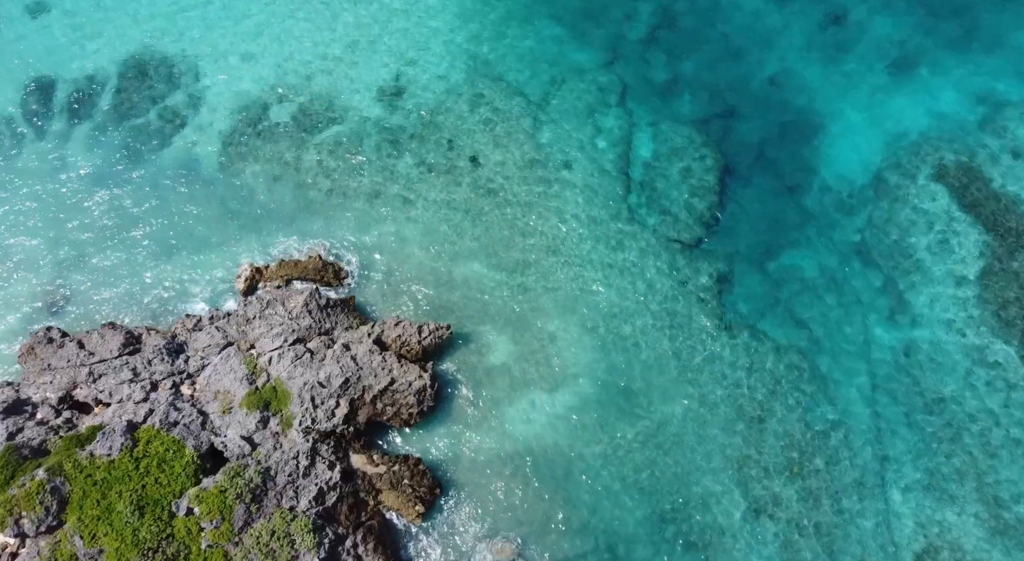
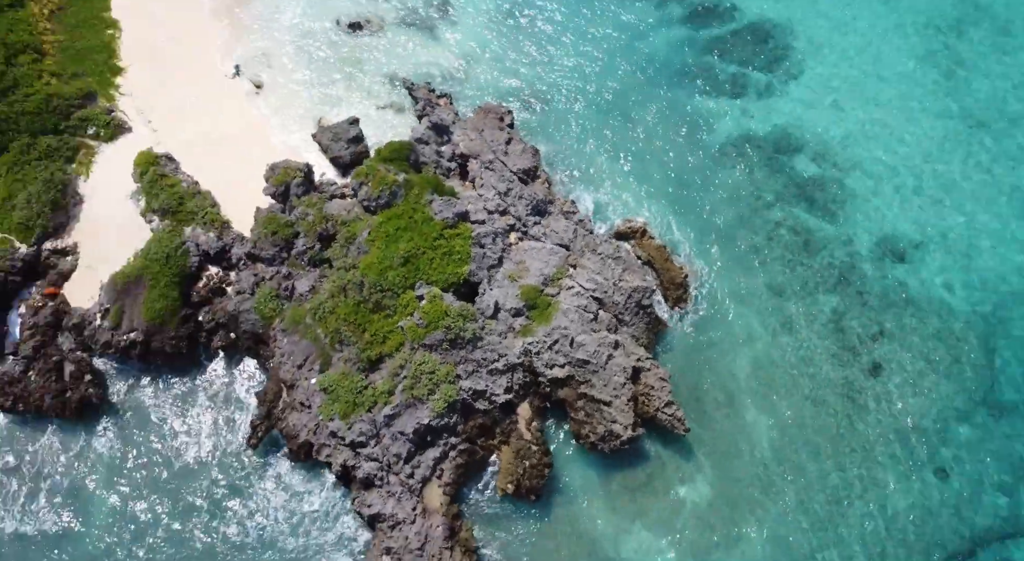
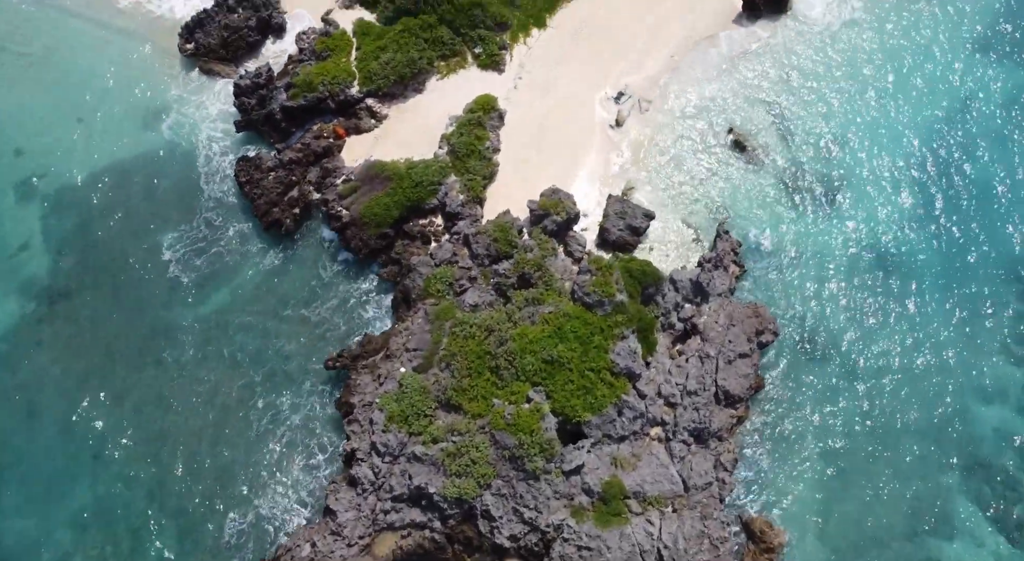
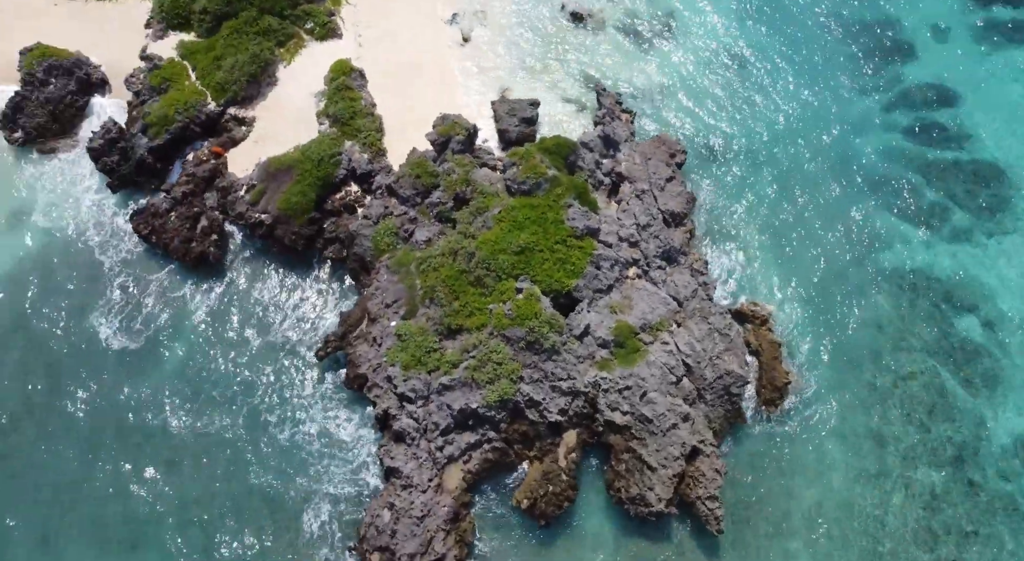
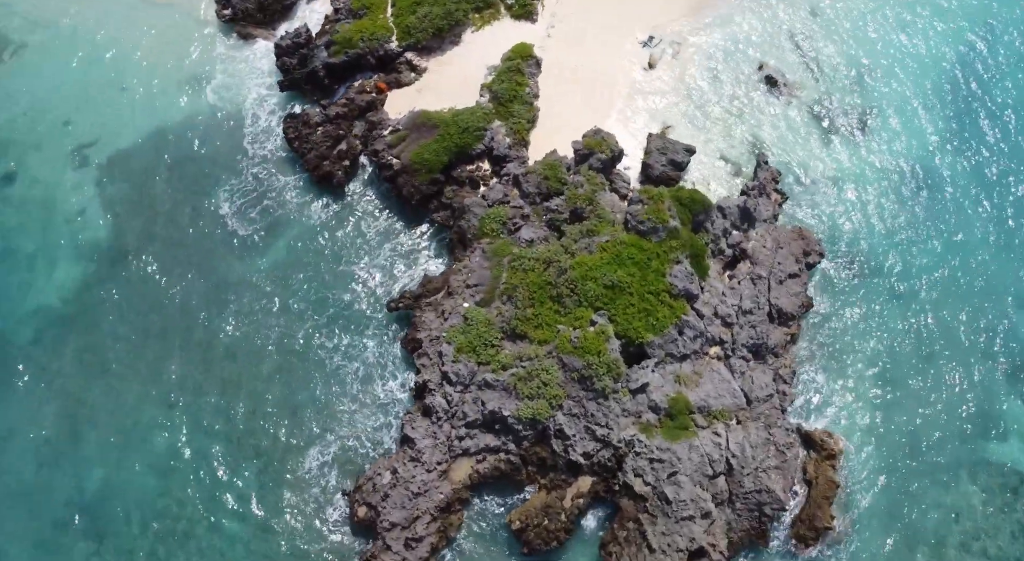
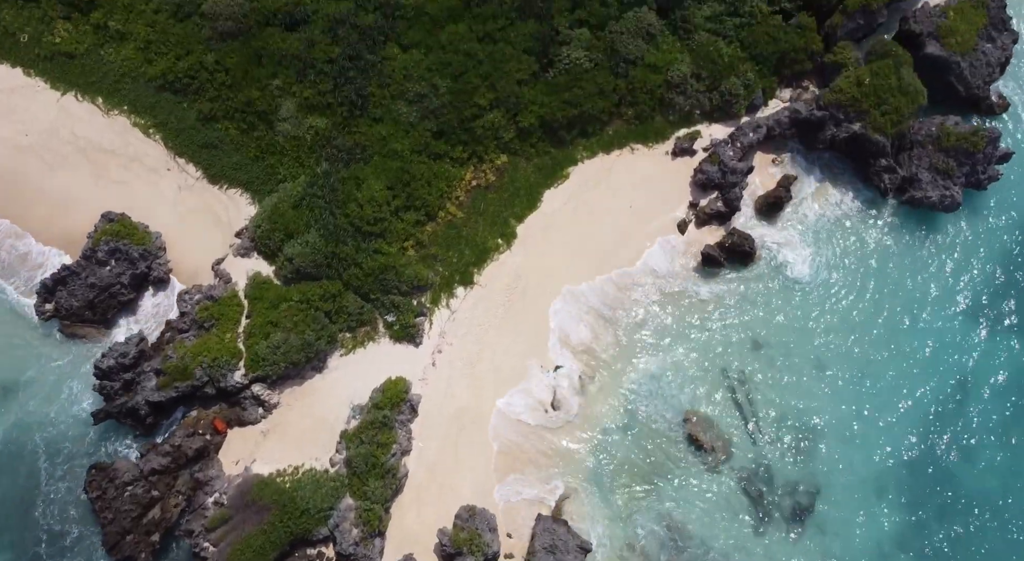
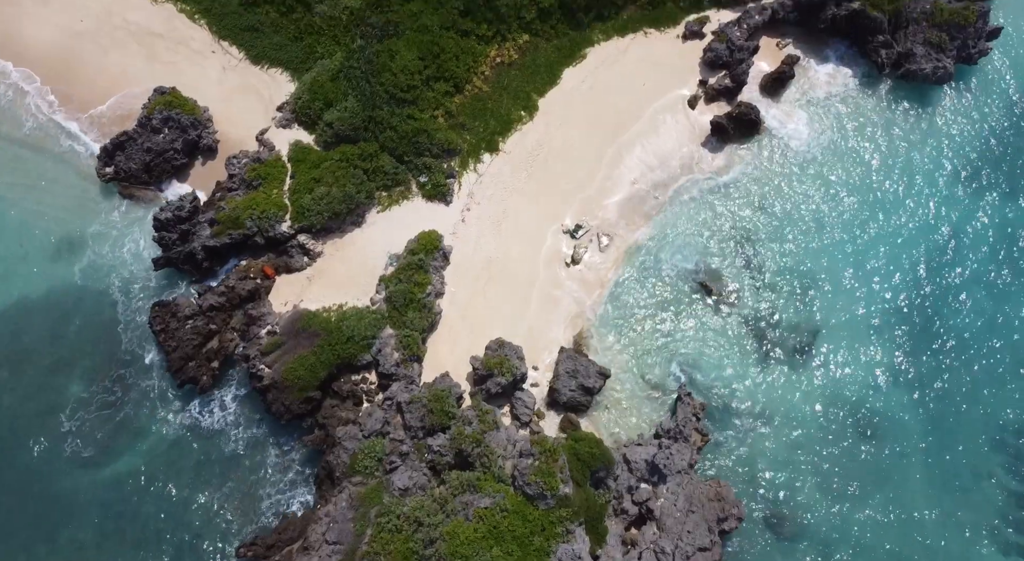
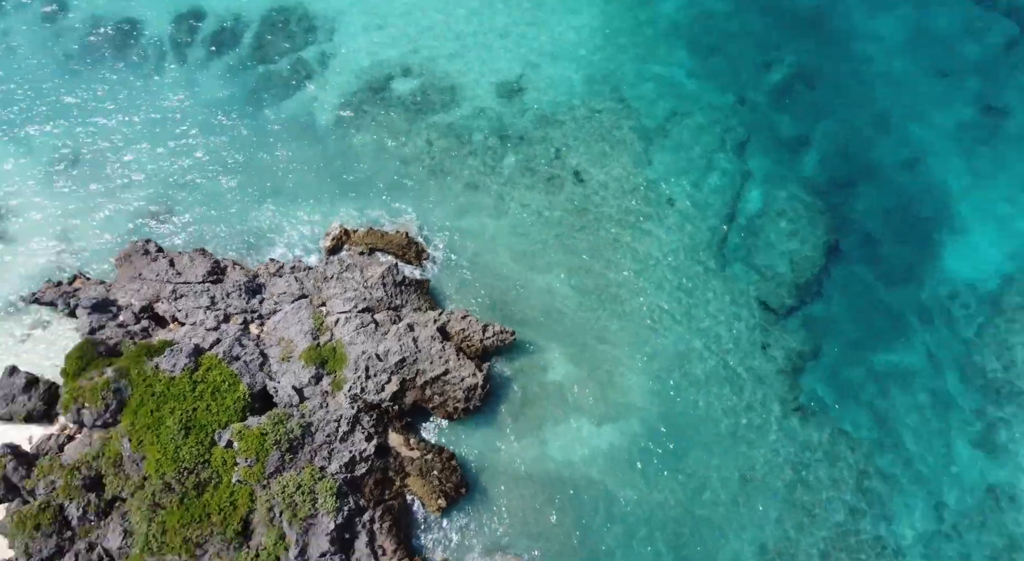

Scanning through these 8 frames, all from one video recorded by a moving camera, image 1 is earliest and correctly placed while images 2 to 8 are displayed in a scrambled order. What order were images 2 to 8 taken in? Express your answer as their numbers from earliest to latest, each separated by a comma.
8, 2, 4, 5, 3, 7, 6
